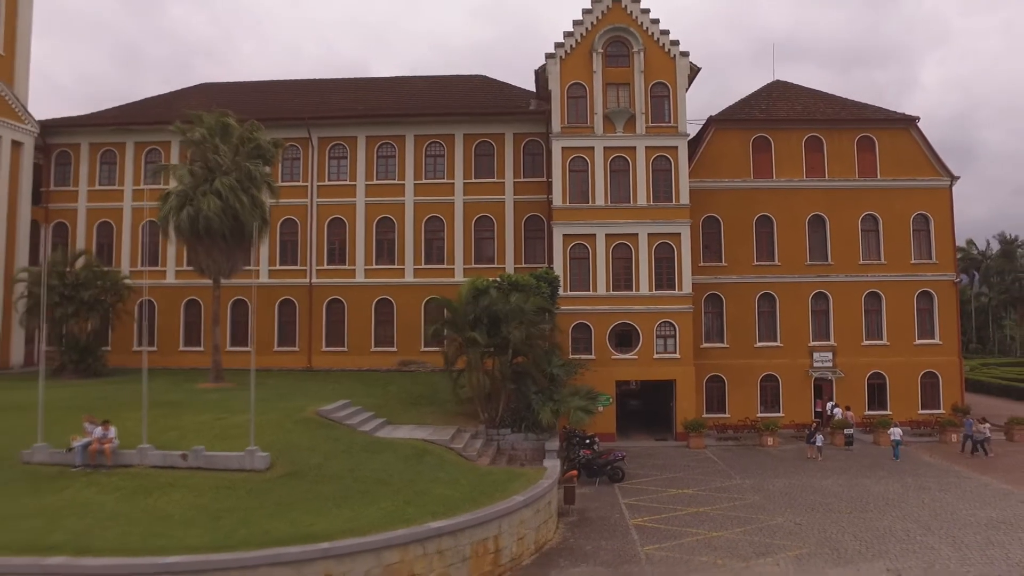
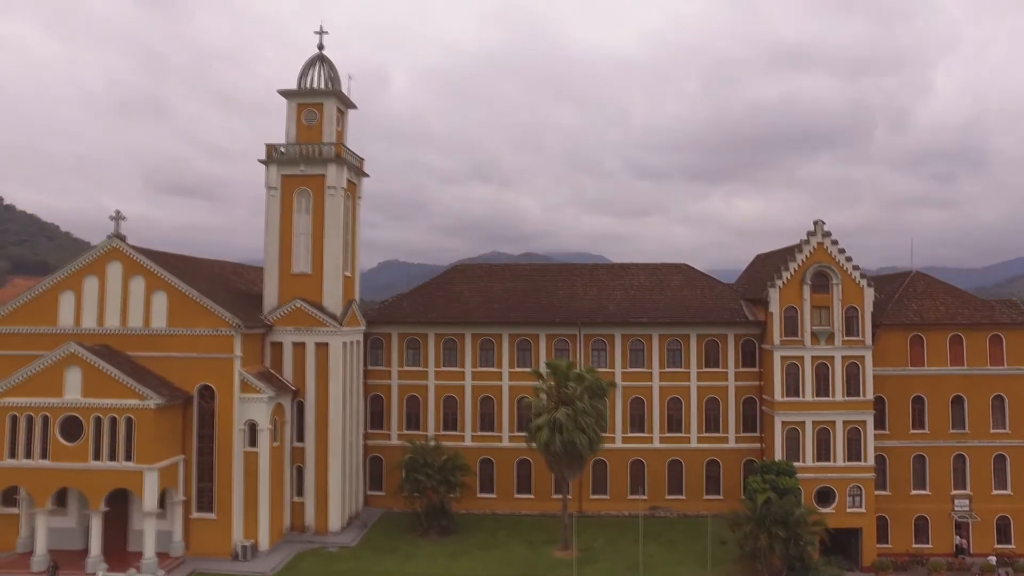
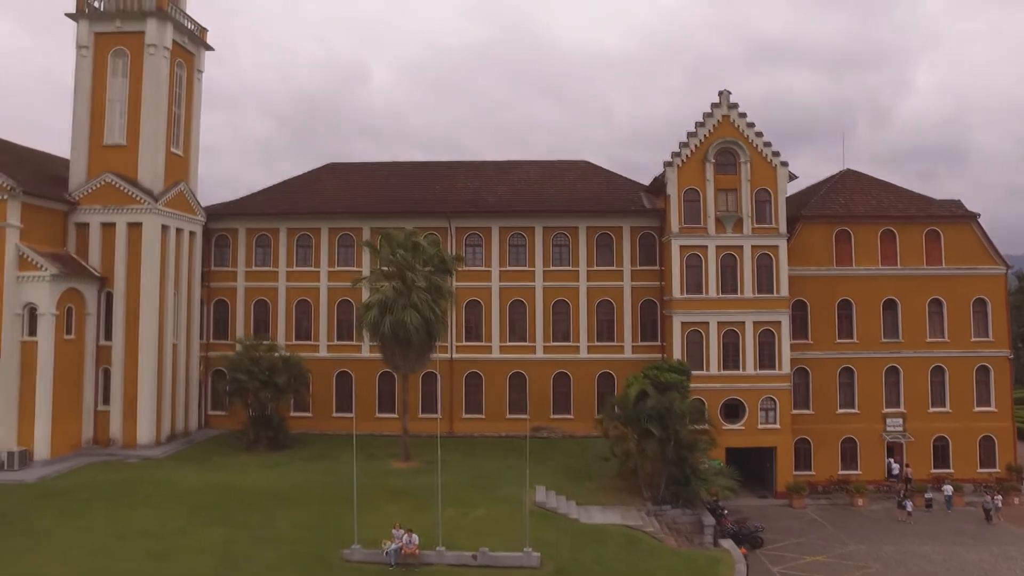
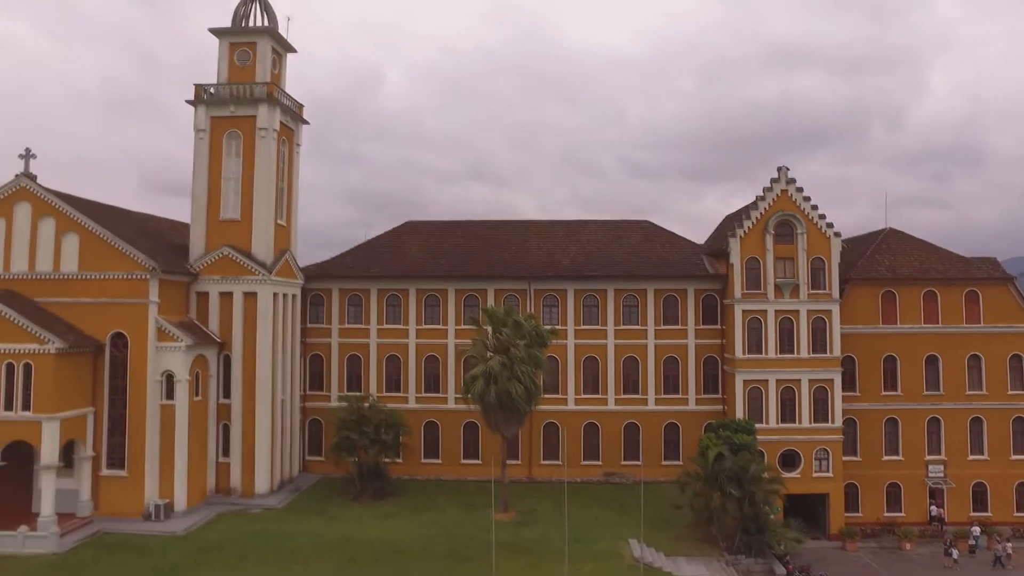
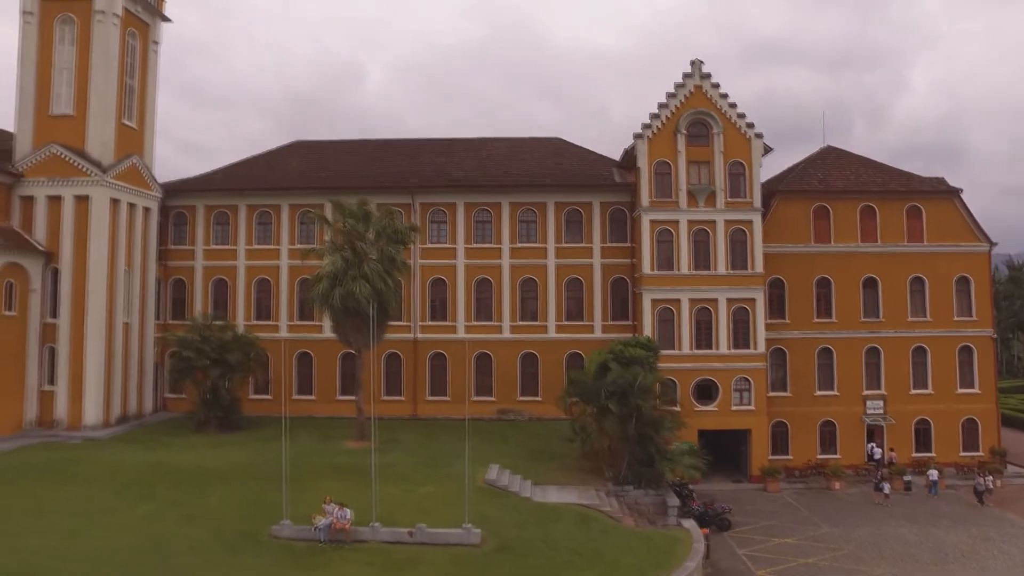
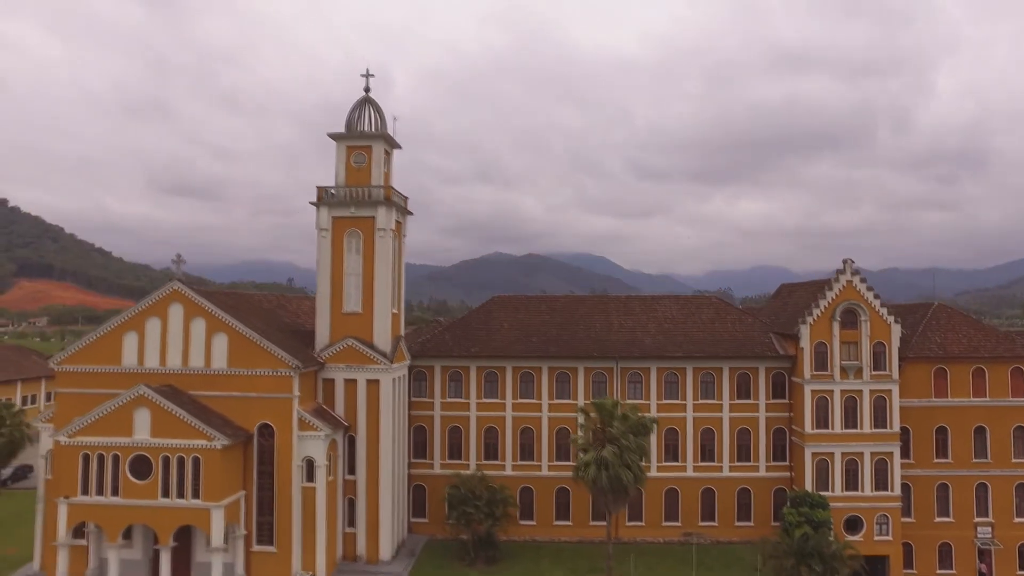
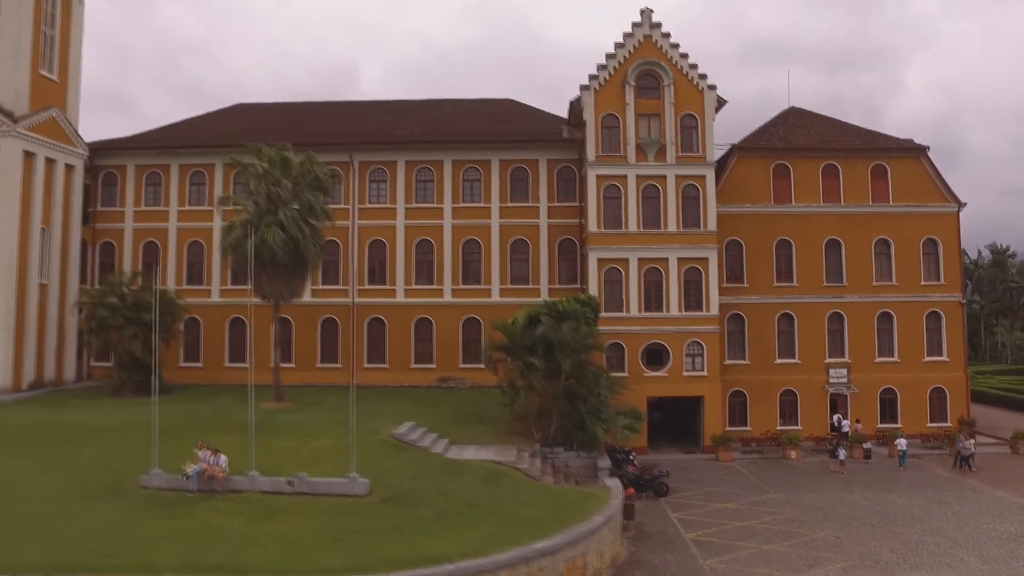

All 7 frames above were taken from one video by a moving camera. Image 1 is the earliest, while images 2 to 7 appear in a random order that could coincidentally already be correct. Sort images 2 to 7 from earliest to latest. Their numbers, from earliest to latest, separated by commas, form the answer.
7, 5, 3, 4, 2, 6
